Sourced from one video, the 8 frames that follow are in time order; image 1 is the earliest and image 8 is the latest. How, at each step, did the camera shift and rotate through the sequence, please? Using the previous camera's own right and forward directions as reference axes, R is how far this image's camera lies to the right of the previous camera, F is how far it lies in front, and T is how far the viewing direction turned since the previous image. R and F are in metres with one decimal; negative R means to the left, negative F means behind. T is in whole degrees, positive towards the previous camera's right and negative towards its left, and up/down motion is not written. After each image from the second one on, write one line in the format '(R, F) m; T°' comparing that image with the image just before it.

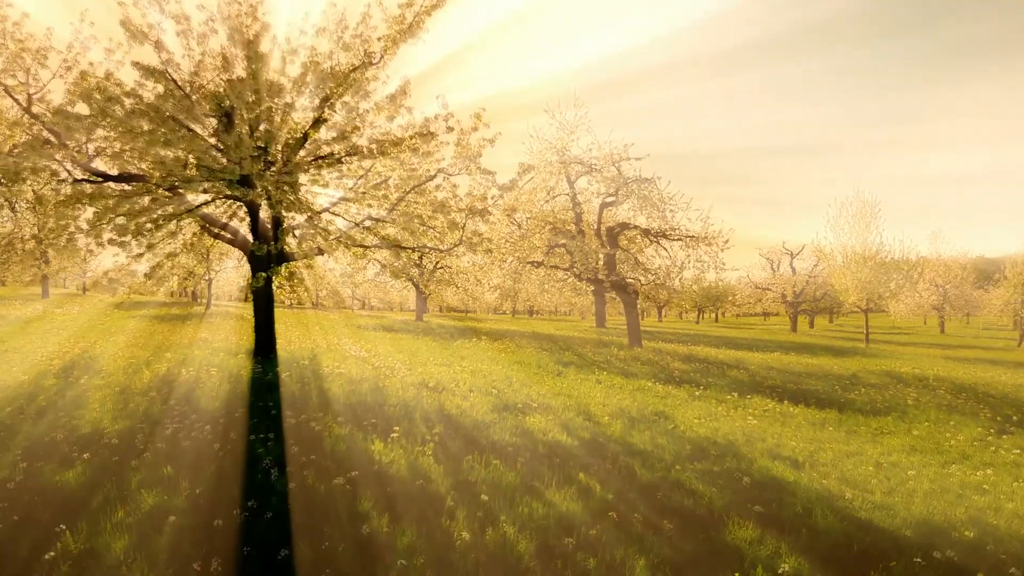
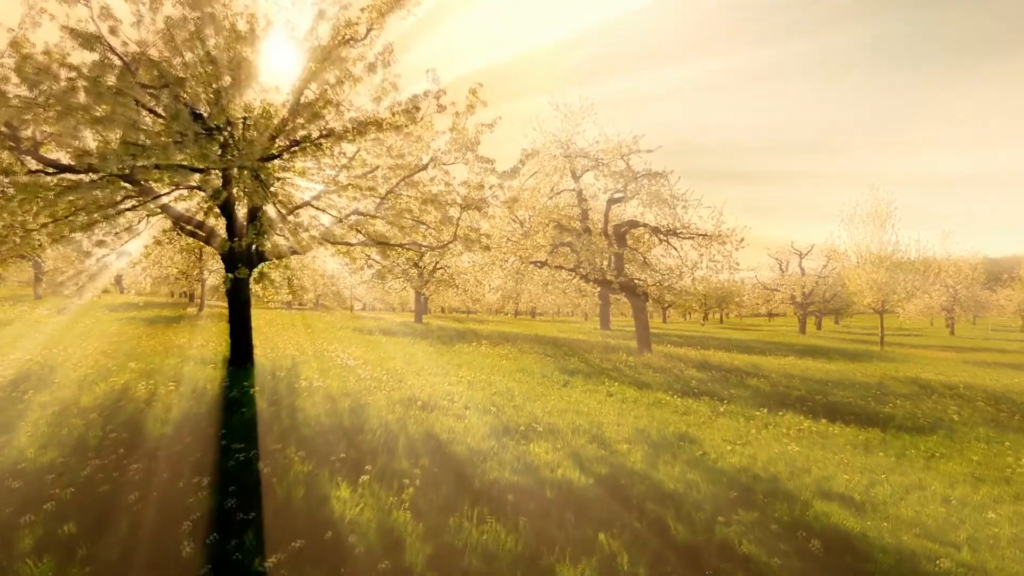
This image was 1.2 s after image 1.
(0.0, +2.0) m; 0°
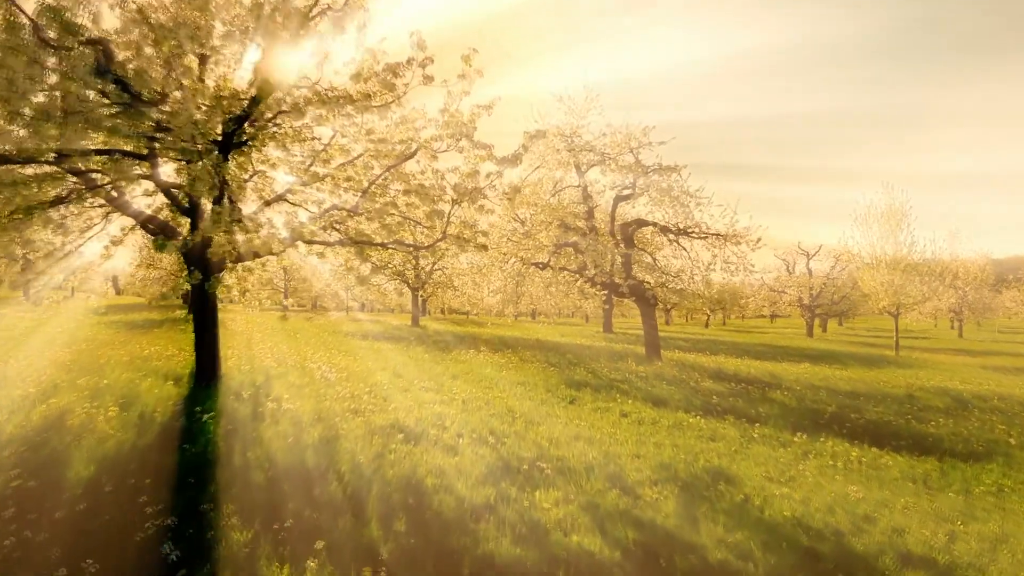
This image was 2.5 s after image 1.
(0.0, +2.2) m; 0°
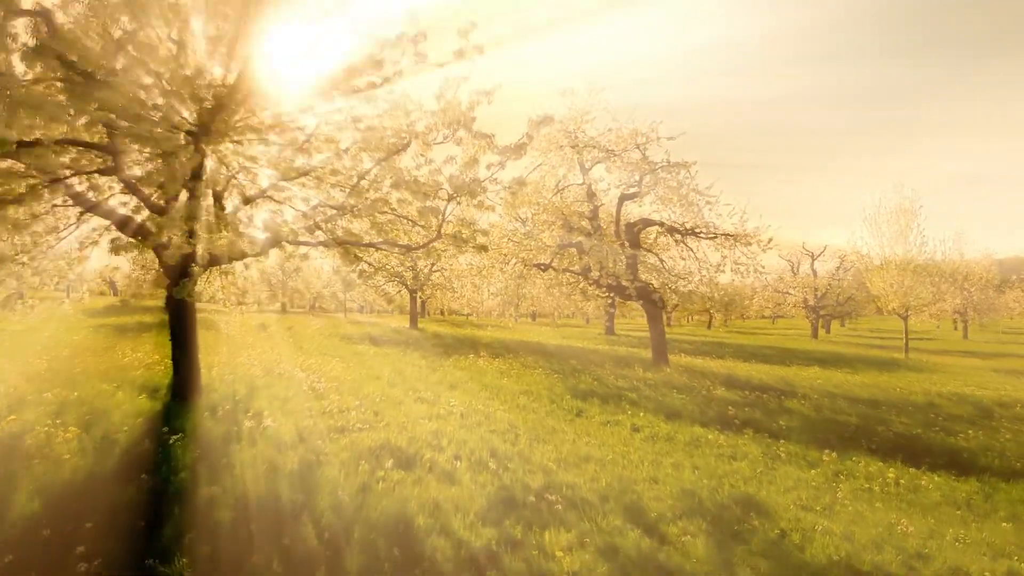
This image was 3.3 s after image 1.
(0.0, +1.2) m; 0°
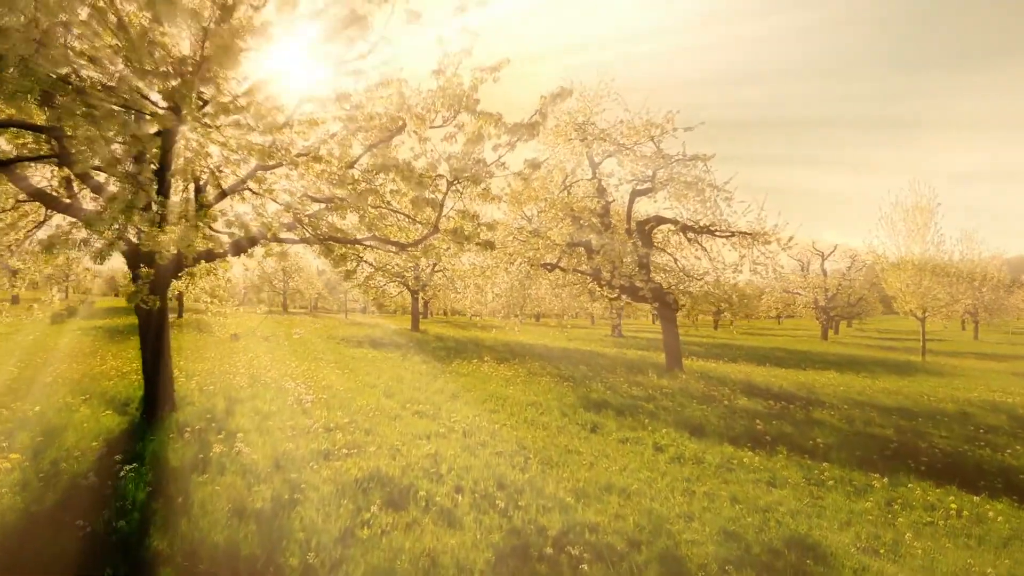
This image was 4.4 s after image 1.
(-0.1, +1.6) m; 0°
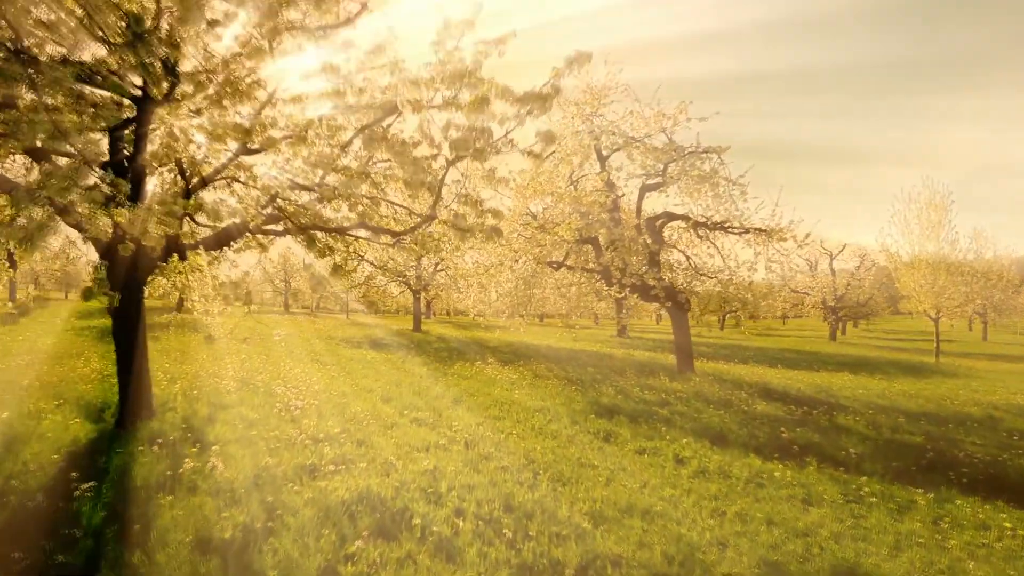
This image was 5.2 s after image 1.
(0.0, +1.1) m; 0°
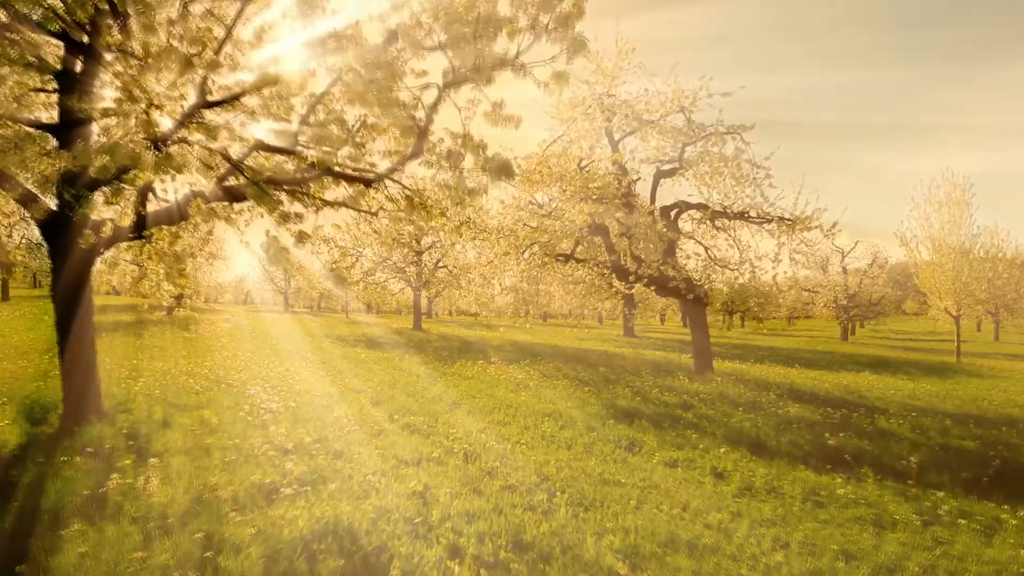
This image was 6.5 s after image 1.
(-0.1, +1.9) m; 0°
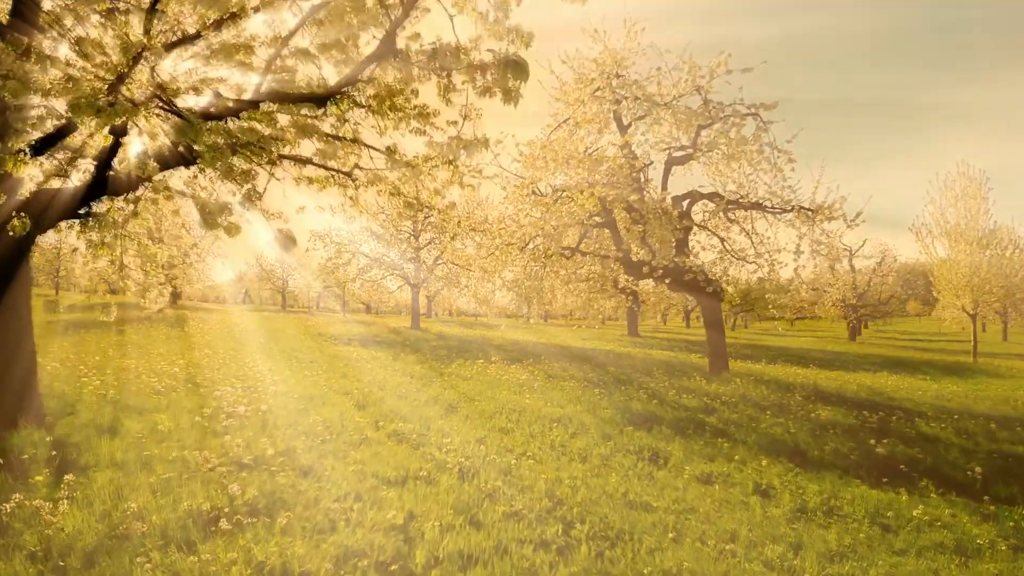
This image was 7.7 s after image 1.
(0.0, +1.6) m; 0°
